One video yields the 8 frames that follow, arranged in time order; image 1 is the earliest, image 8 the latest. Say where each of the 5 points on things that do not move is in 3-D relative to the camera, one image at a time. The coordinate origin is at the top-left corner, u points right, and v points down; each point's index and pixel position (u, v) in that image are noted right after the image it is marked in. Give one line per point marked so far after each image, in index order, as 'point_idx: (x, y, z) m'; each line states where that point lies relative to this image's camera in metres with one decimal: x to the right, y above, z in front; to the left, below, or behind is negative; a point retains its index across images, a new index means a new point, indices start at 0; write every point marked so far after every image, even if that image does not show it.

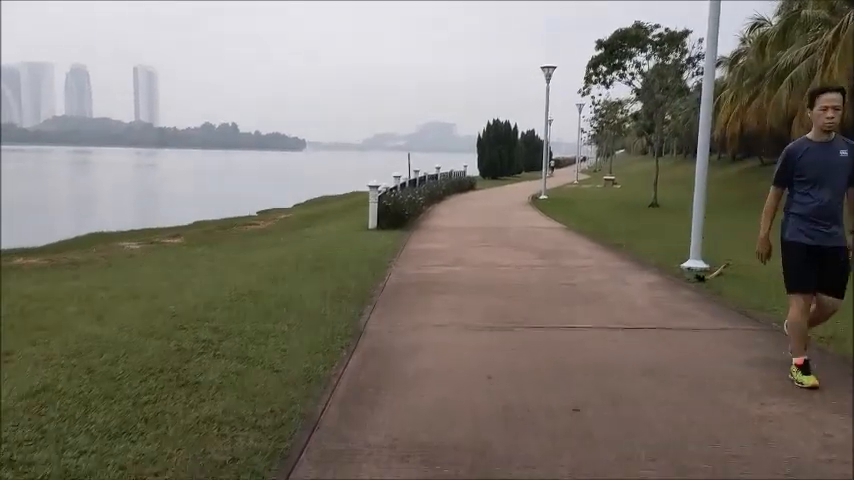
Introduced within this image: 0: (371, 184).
0: (-1.4, +1.3, +16.0) m
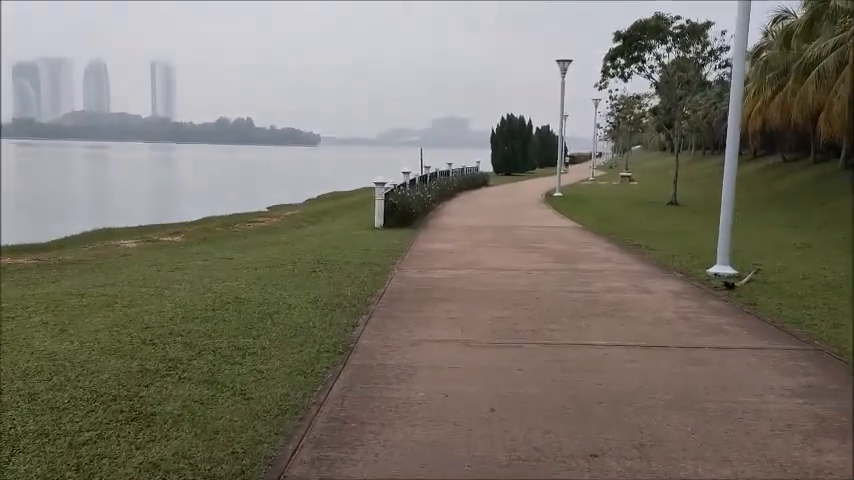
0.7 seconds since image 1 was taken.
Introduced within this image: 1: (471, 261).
0: (-1.2, +1.4, +15.4) m
1: (+0.7, -0.3, +10.3) m
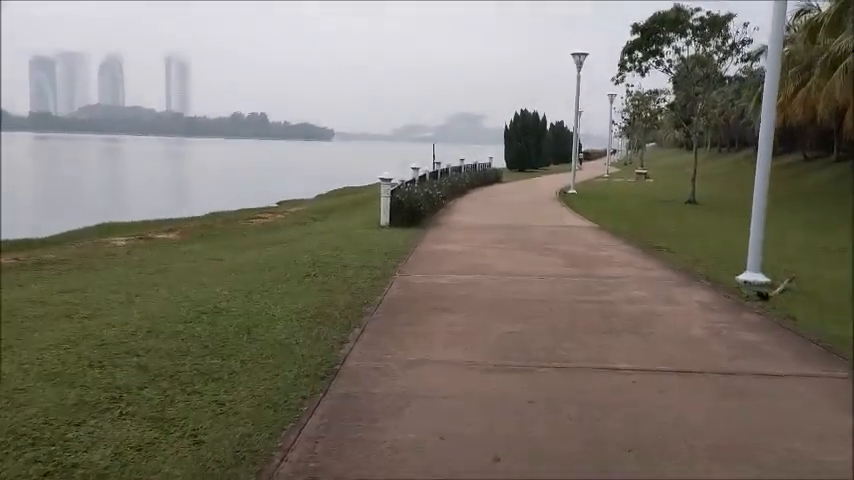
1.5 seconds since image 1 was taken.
0: (-1.0, +1.4, +14.6) m
1: (+0.7, -0.3, +9.5) m
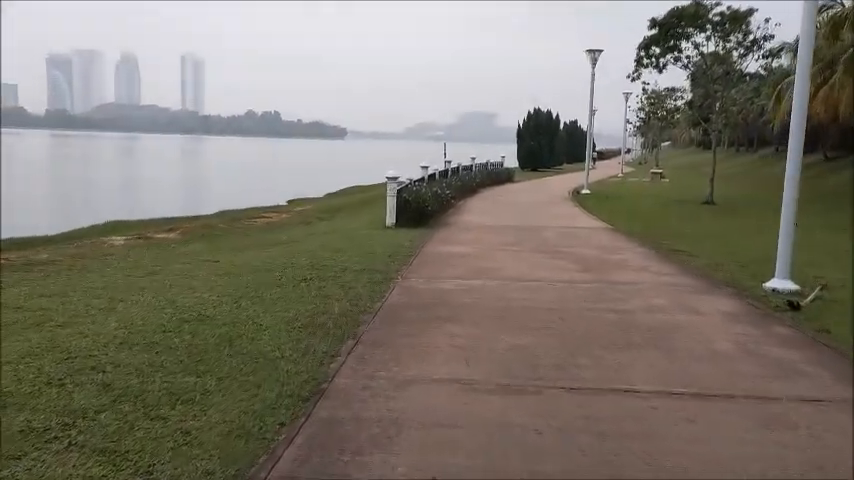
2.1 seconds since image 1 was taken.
0: (-0.8, +1.4, +14.2) m
1: (+0.8, -0.4, +9.0) m
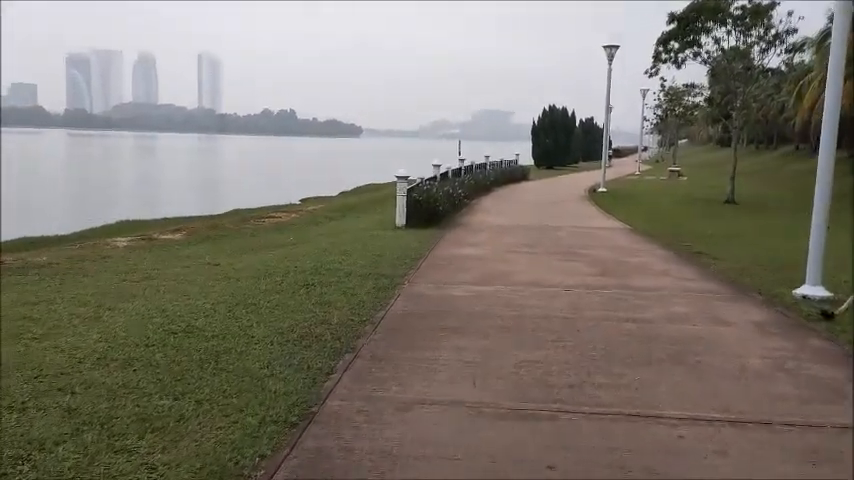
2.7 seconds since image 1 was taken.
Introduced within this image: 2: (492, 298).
0: (-0.6, +1.3, +13.7) m
1: (+0.9, -0.4, +8.6) m
2: (+0.7, -0.6, +7.1) m
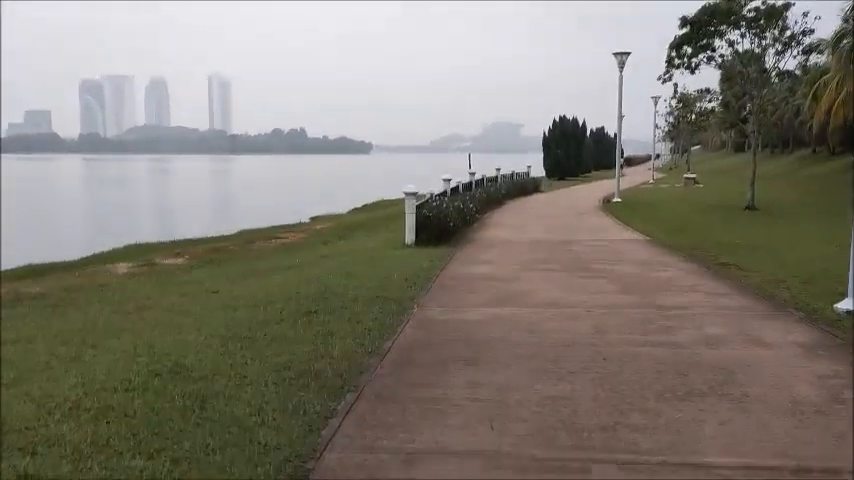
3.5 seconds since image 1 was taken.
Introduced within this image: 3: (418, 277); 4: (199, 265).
0: (-0.4, +1.0, +13.3) m
1: (+1.1, -0.6, +8.1) m
2: (+0.8, -0.8, +6.6) m
3: (-0.1, -0.5, +9.2) m
4: (-4.1, -0.5, +12.1) m
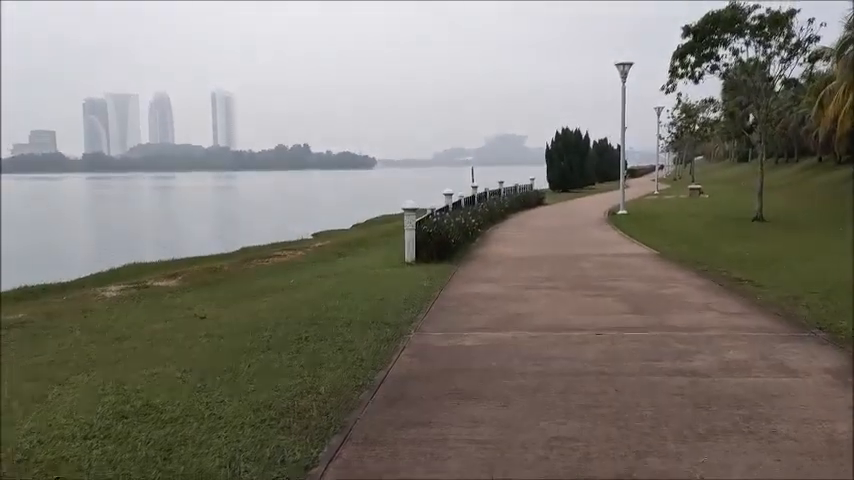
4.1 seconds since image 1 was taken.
0: (-0.4, +0.6, +12.9) m
1: (+1.0, -0.8, +7.6) m
2: (+0.8, -1.0, +6.1) m
3: (-0.1, -0.8, +8.7) m
4: (-4.1, -0.8, +11.7) m
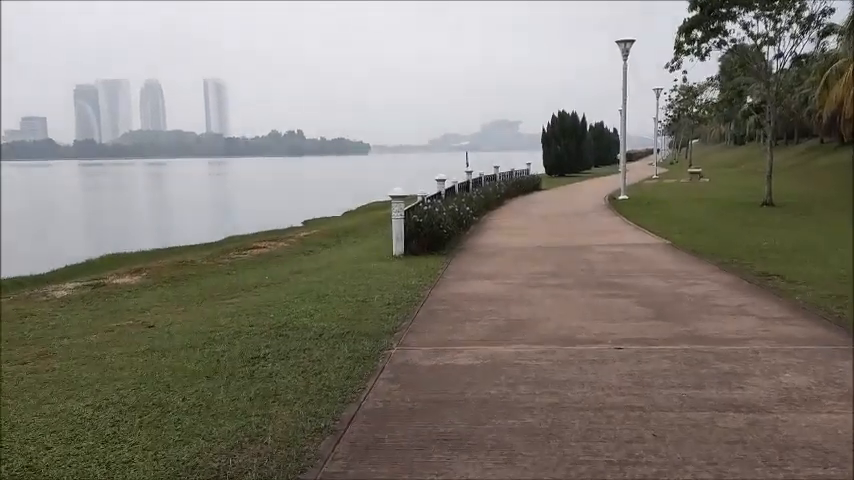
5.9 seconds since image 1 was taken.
0: (-0.6, +0.8, +11.7) m
1: (+0.9, -0.8, +6.4) m
2: (+0.6, -1.0, +5.0) m
3: (-0.3, -0.7, +7.5) m
4: (-4.3, -0.7, +10.5) m
